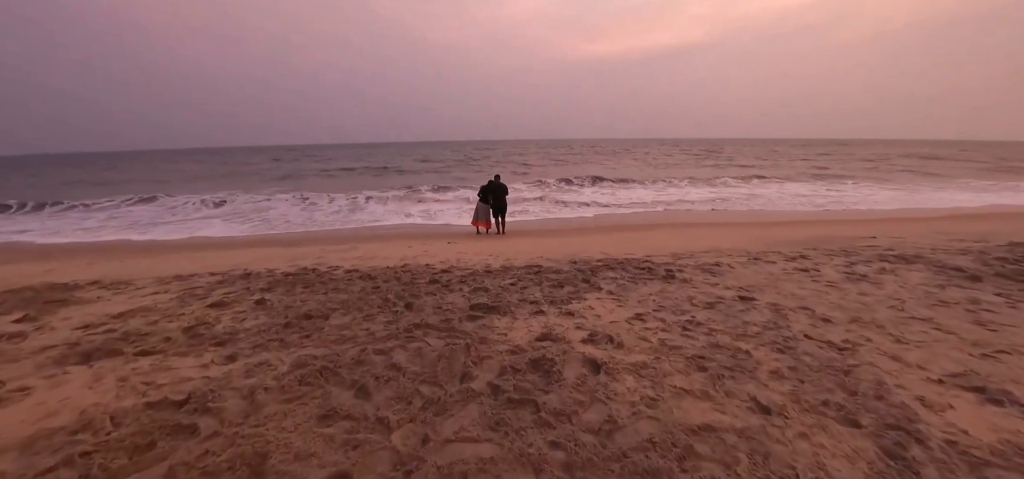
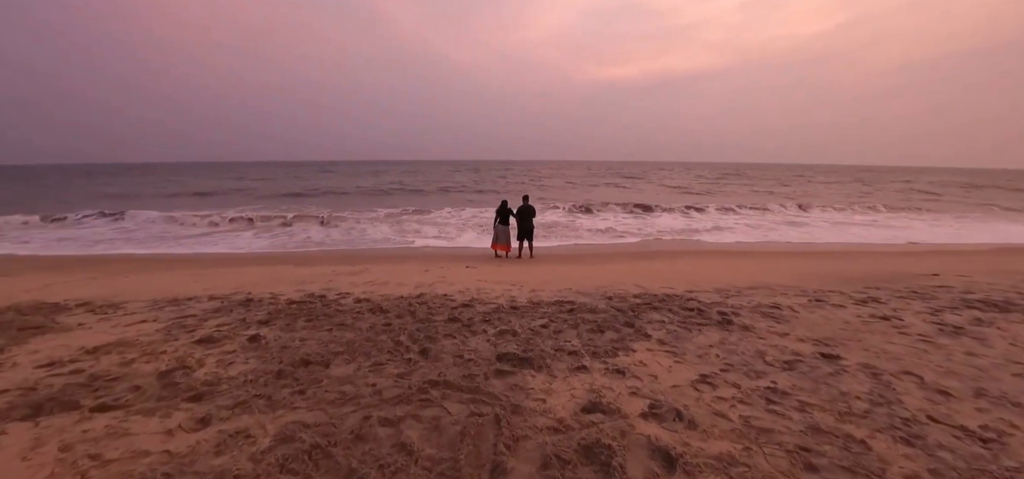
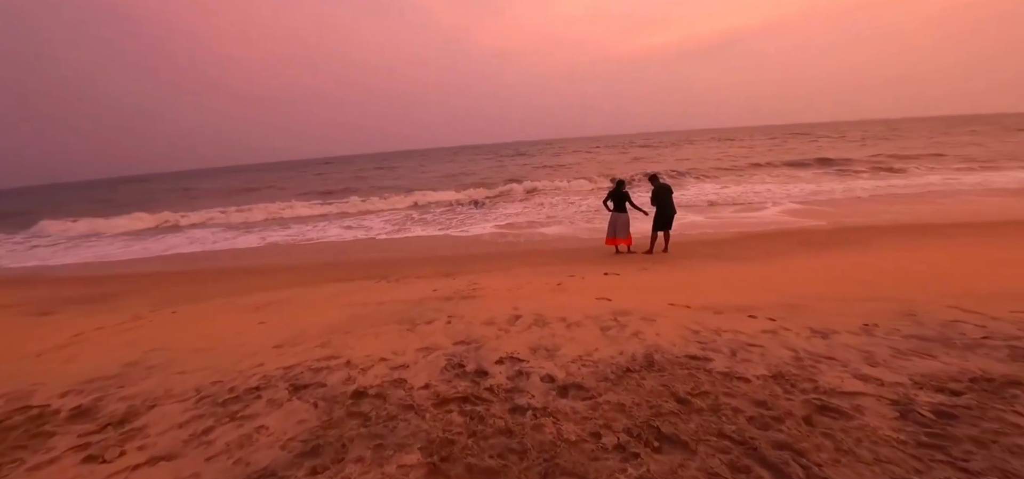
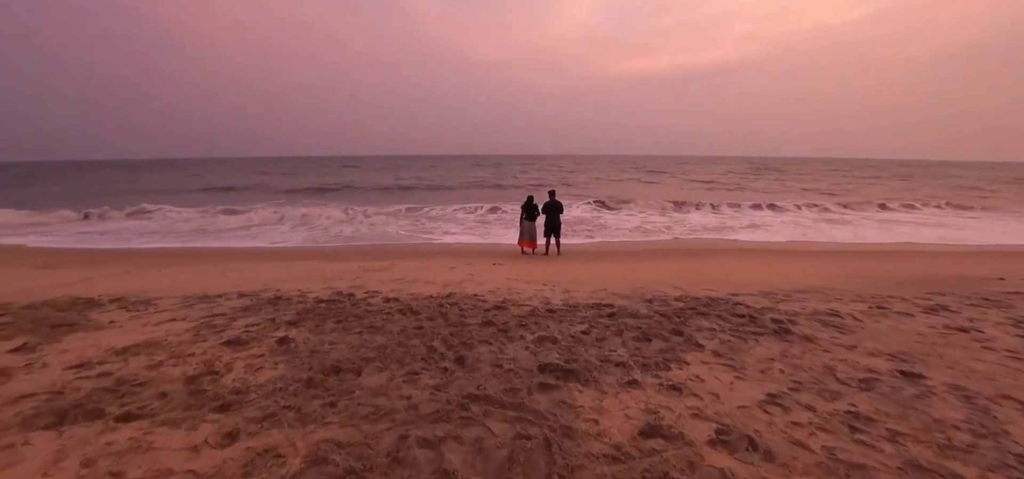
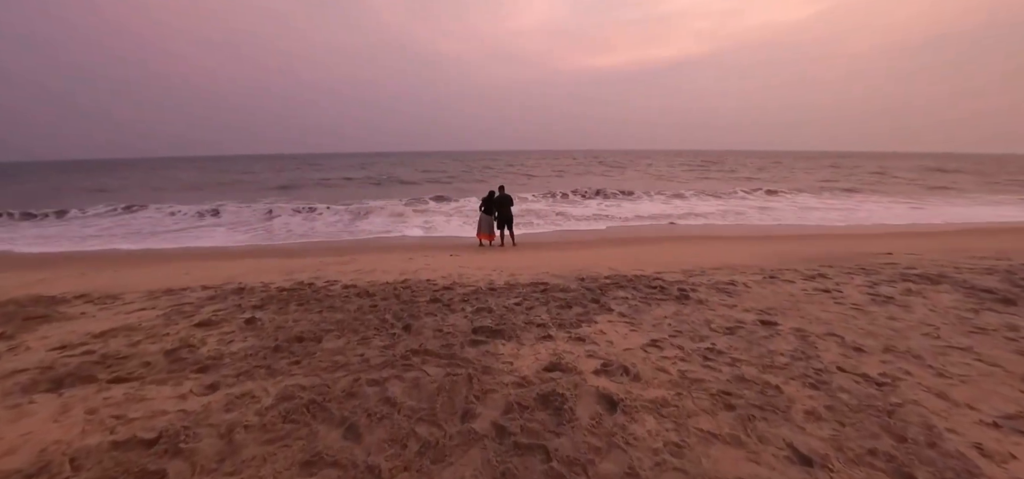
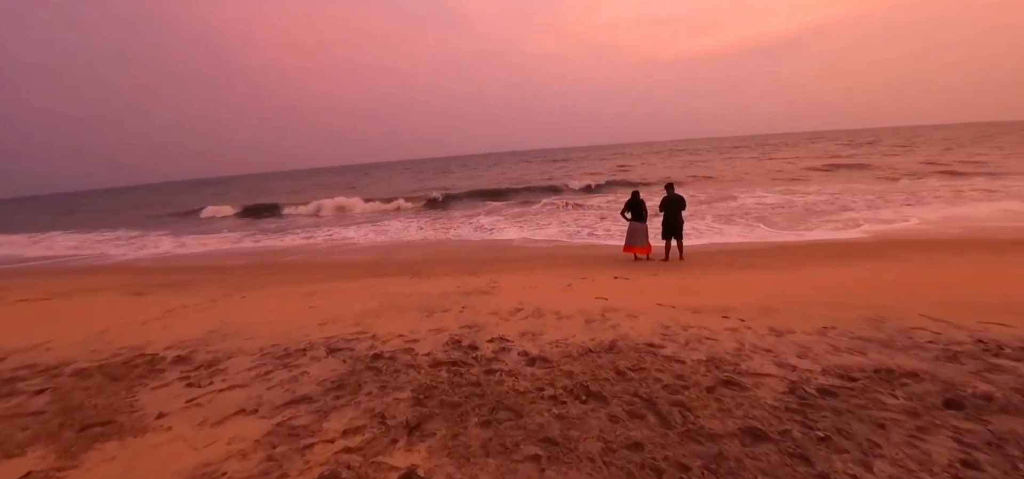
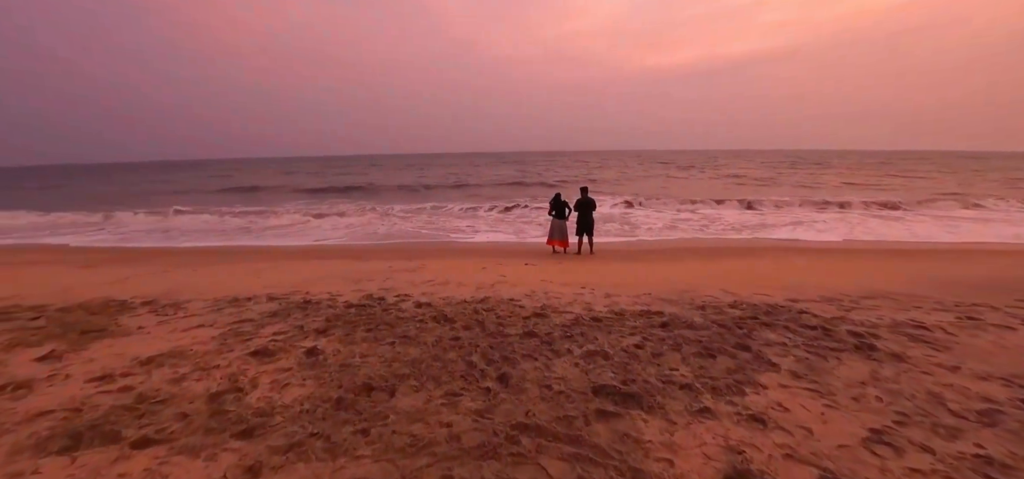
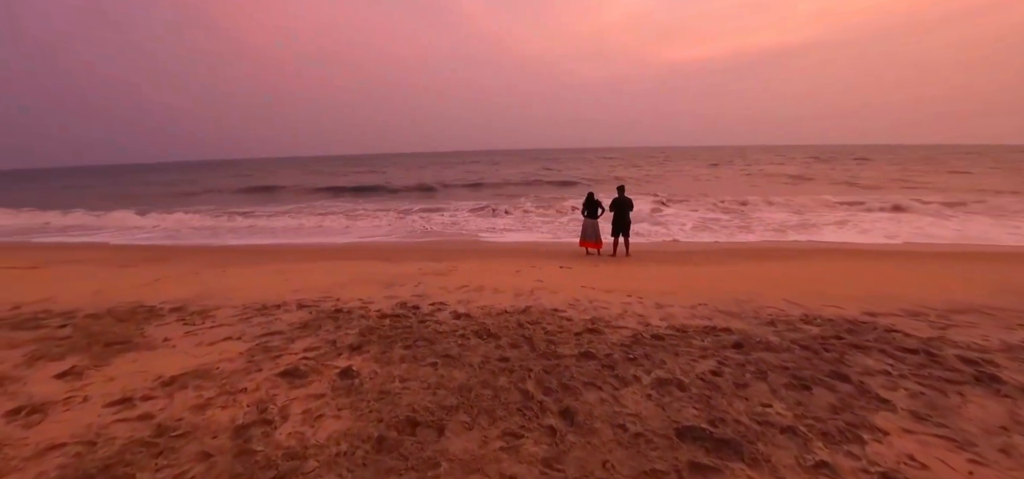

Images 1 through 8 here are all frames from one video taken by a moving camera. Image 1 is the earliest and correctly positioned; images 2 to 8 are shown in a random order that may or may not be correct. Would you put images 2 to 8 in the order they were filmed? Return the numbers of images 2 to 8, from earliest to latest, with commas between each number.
5, 2, 4, 7, 8, 6, 3
